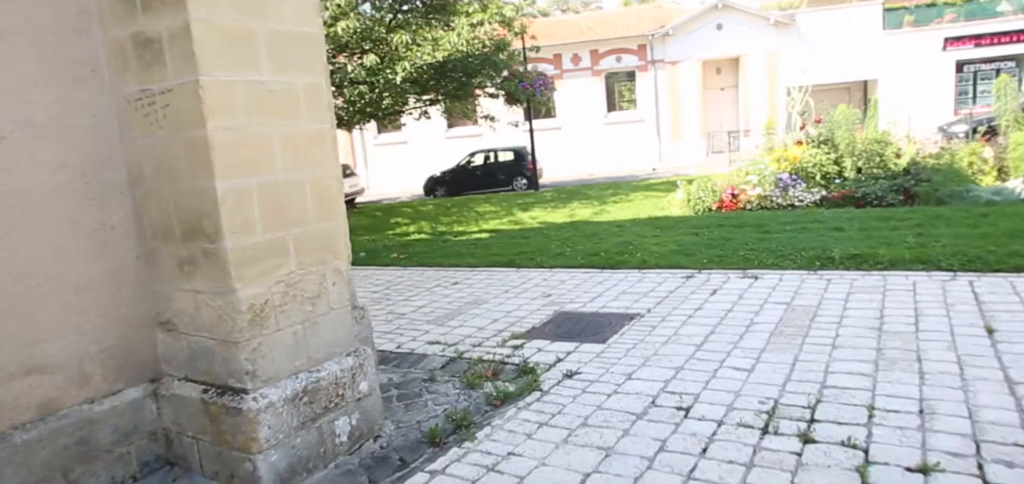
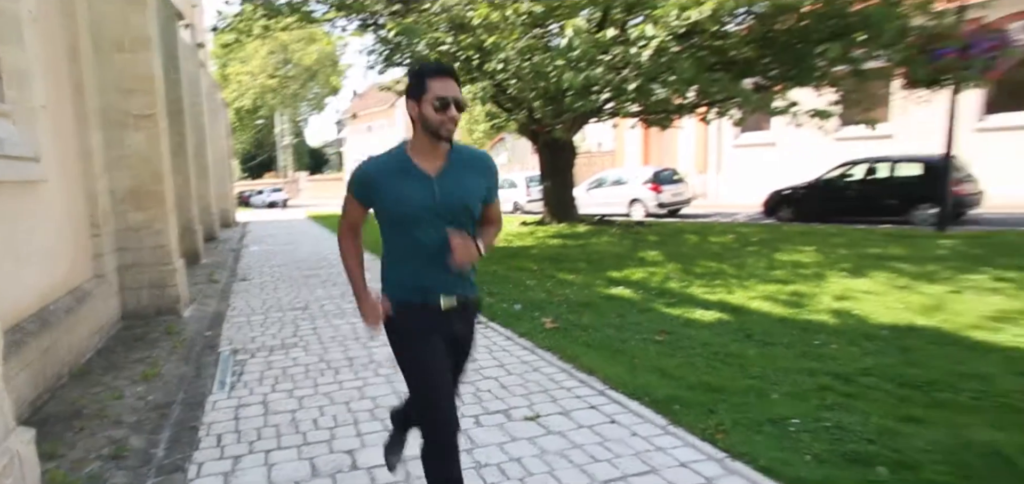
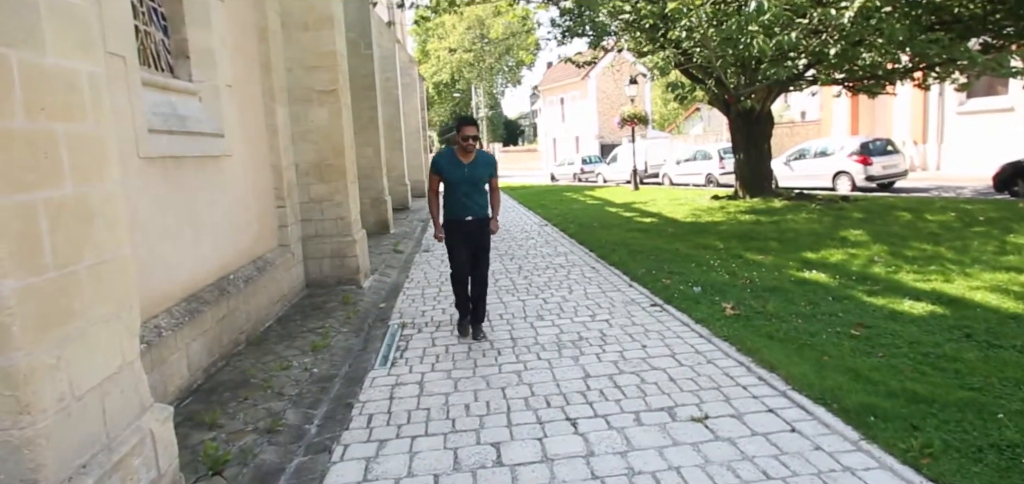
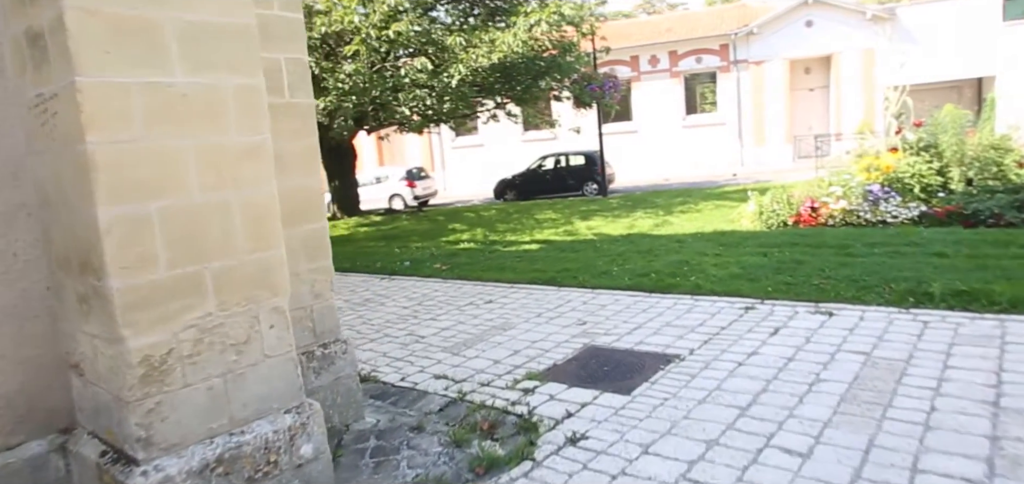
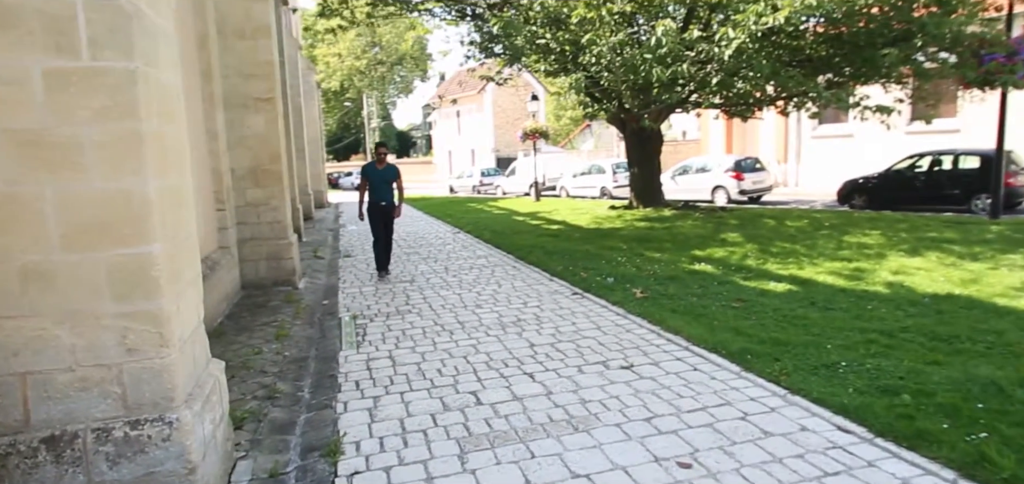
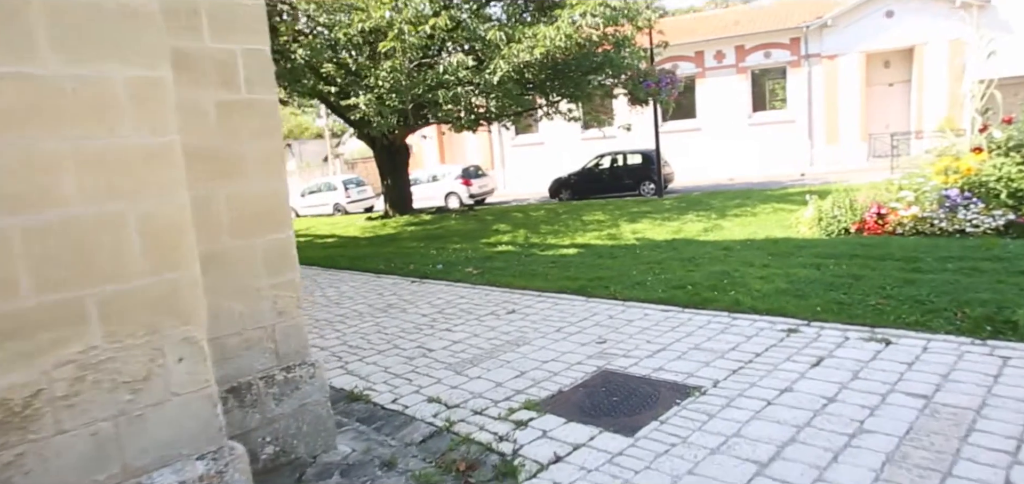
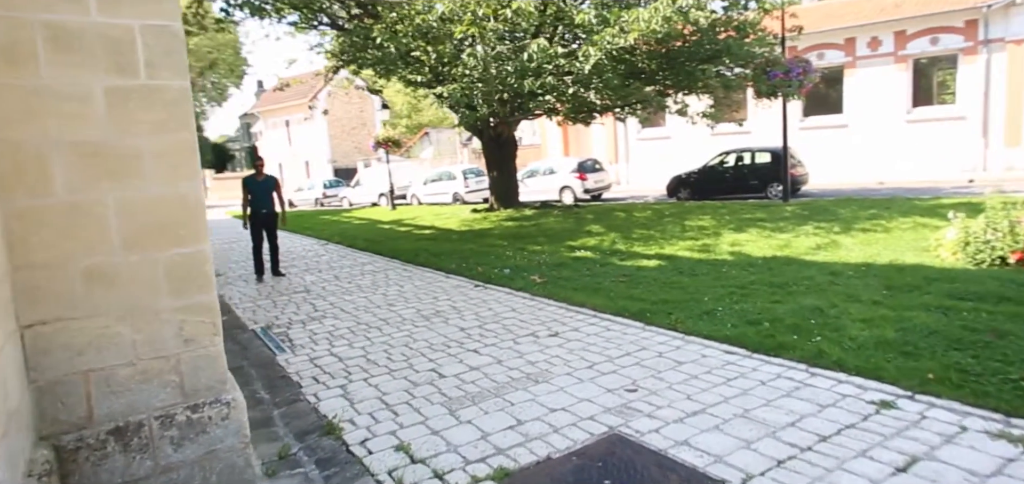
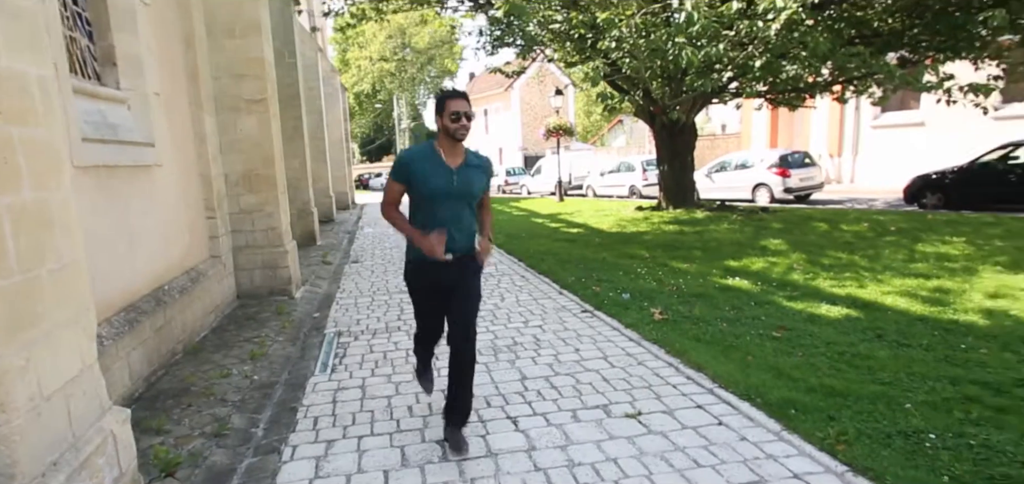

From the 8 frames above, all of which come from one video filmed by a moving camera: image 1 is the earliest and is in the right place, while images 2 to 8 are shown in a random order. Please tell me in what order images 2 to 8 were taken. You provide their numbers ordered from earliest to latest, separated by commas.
4, 6, 7, 5, 3, 8, 2
